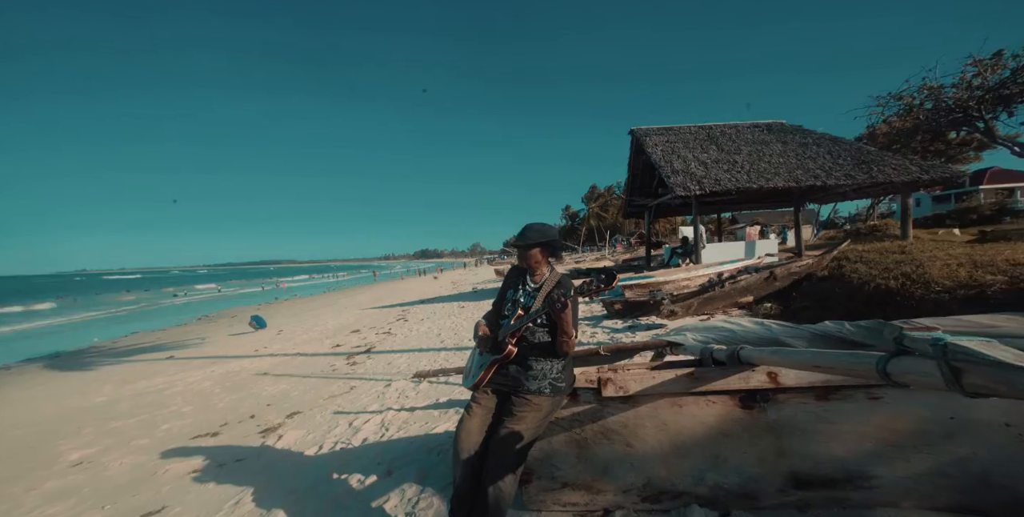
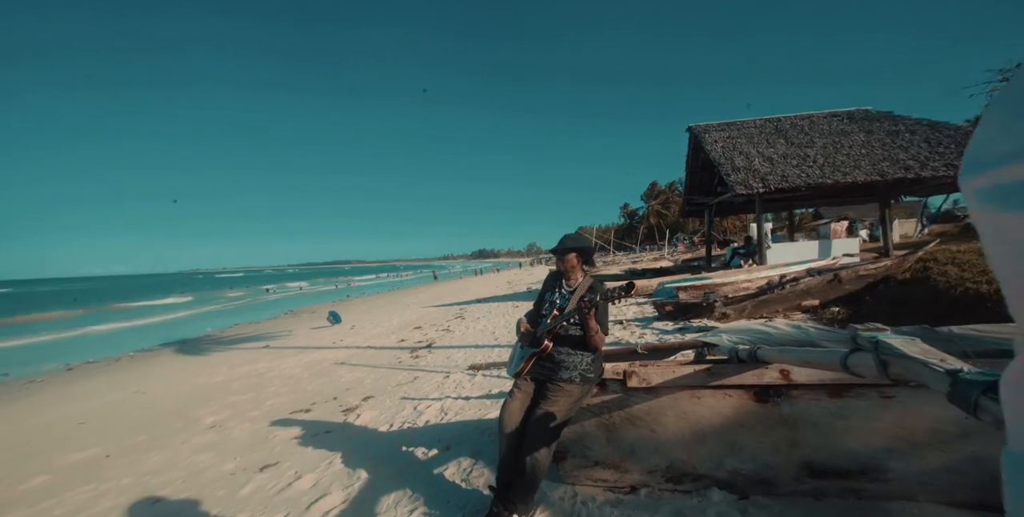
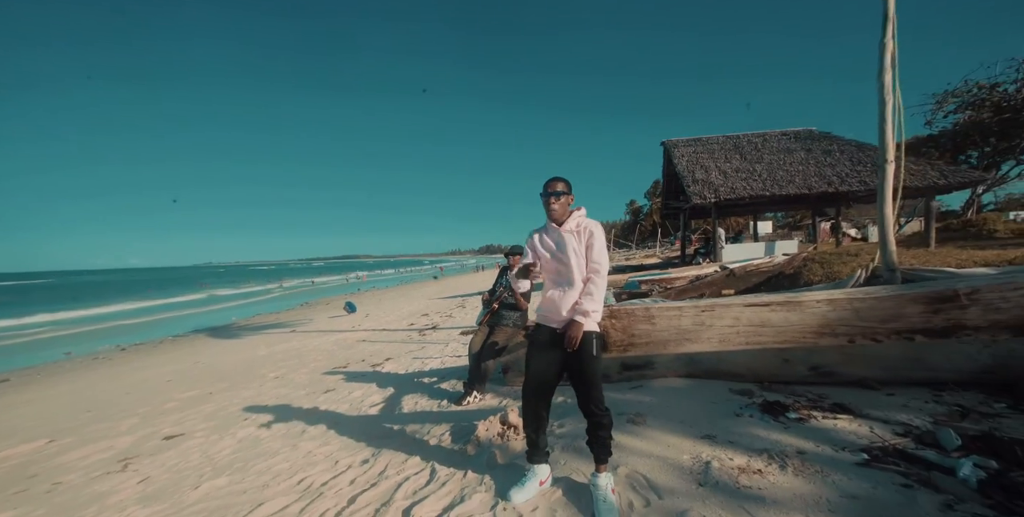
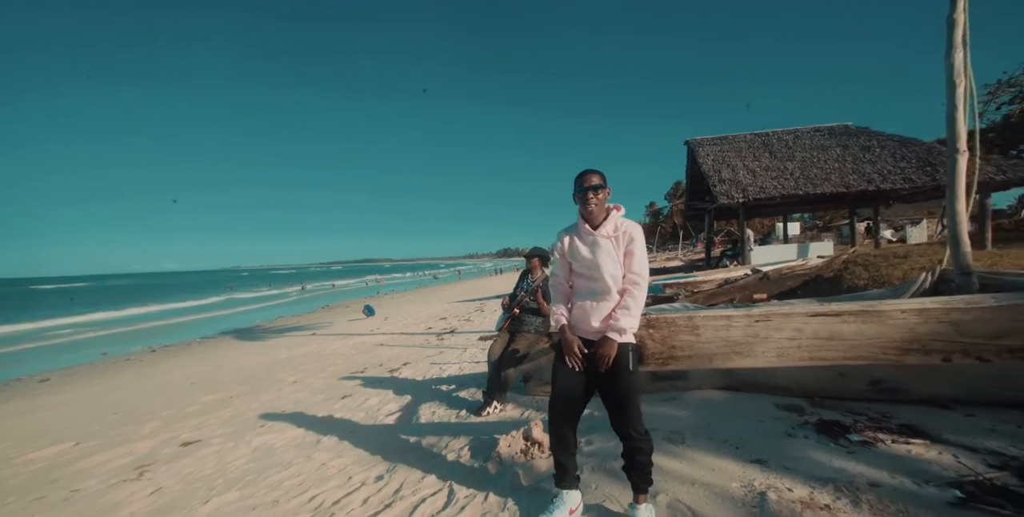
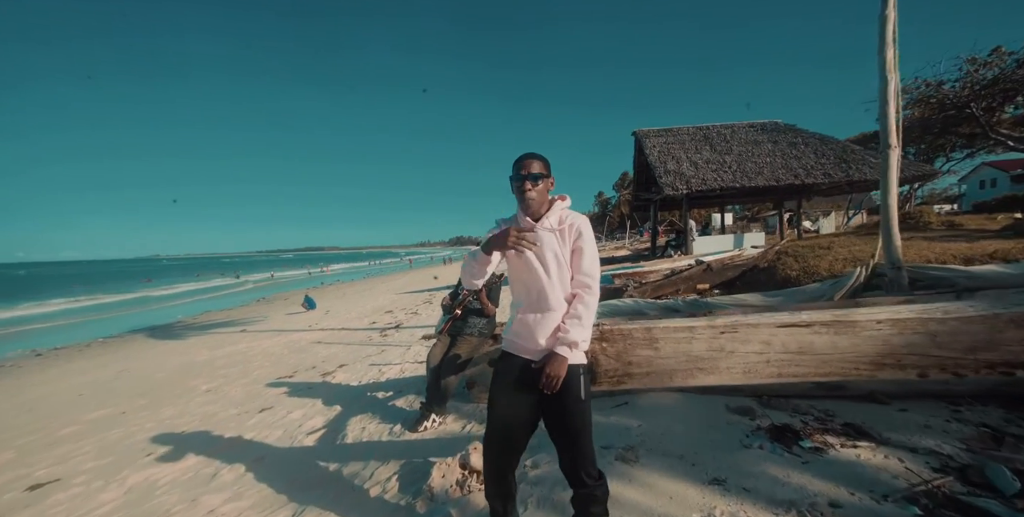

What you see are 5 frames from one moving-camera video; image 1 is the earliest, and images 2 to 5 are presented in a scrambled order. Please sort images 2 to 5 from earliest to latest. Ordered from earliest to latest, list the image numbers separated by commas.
2, 4, 3, 5
